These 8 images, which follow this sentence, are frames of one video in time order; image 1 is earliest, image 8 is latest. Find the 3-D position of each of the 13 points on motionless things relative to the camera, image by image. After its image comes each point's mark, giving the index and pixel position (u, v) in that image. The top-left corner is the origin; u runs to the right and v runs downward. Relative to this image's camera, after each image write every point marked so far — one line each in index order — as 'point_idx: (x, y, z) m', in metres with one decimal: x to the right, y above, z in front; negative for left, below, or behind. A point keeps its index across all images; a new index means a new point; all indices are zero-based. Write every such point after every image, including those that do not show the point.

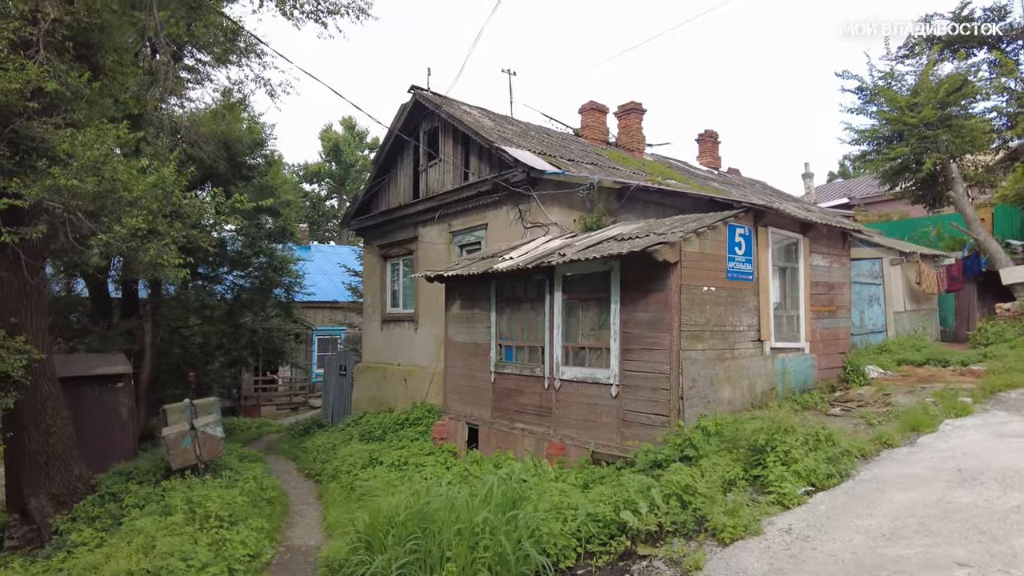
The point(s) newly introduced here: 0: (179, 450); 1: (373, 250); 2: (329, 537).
0: (-3.6, -1.7, +7.2) m
1: (-3.1, +0.9, +14.9) m
2: (-1.7, -2.3, +6.2) m
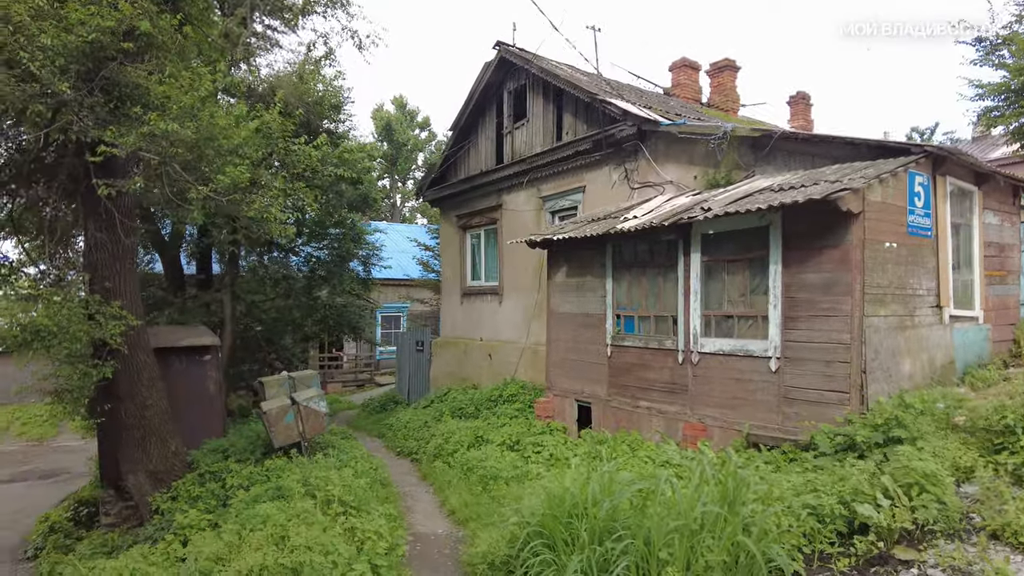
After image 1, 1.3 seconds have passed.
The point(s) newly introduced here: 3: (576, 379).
0: (-2.3, -1.4, +6.6) m
1: (-1.3, +1.4, +14.2) m
2: (-0.4, -1.9, +5.5) m
3: (+0.8, -1.1, +8.5) m
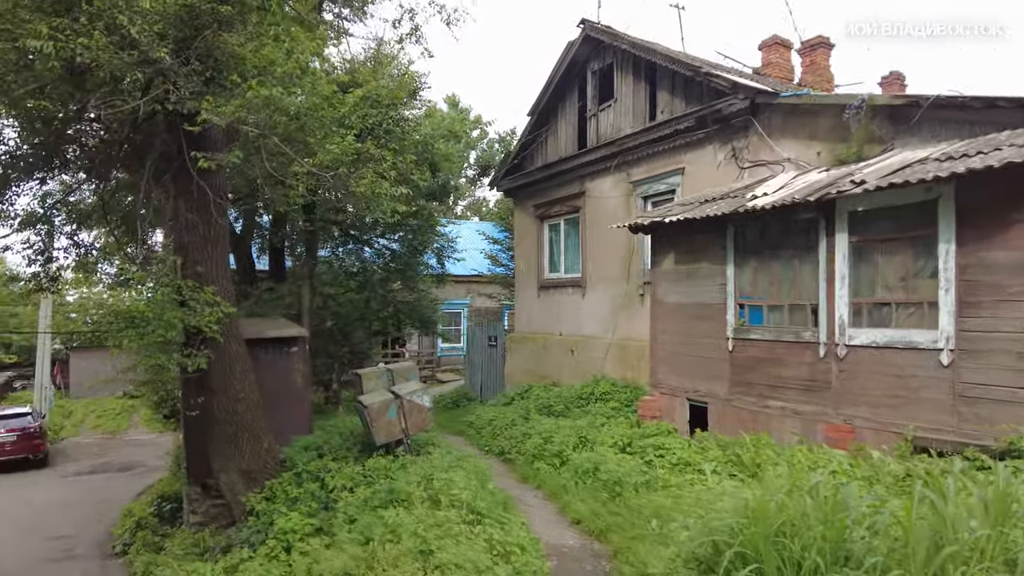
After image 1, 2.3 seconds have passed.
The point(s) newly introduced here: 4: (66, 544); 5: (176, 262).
0: (-1.2, -1.2, +6.1) m
1: (+0.3, +1.6, +13.6) m
2: (+0.6, -1.8, +4.9) m
3: (+2.0, -1.0, +7.8) m
4: (-6.3, -3.6, +9.5) m
5: (-3.0, +0.2, +6.0) m
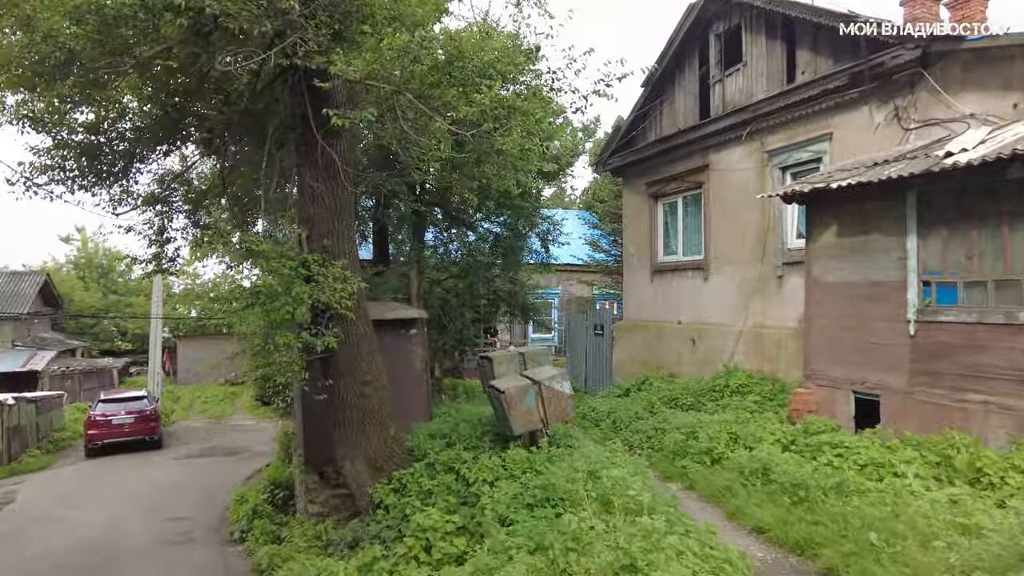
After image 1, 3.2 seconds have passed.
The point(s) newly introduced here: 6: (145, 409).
0: (+0.1, -1.0, +5.5) m
1: (+2.4, +1.9, +12.8) m
2: (+1.7, -1.6, +4.1) m
3: (+3.4, -0.8, +6.8) m
4: (-4.6, -3.4, +9.5) m
5: (-1.8, +0.4, +5.6) m
6: (-8.9, -2.9, +16.3) m
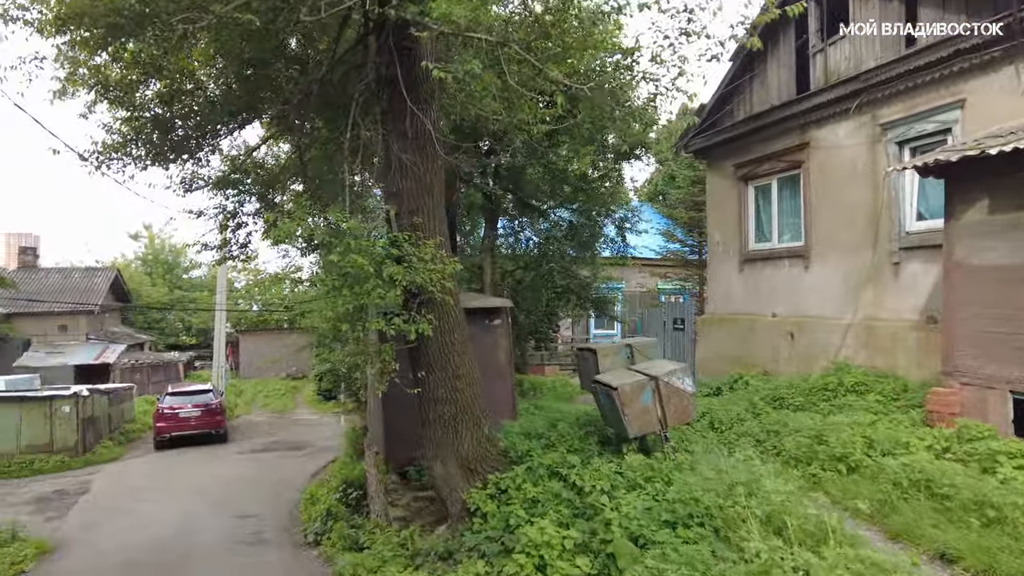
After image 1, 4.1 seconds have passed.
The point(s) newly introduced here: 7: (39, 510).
0: (+0.9, -0.9, +4.8) m
1: (+3.7, +2.0, +11.9) m
2: (+2.4, -1.5, +3.3) m
3: (+4.3, -0.6, +5.8) m
4: (-3.5, -3.2, +9.1) m
5: (-0.9, +0.6, +5.1) m
6: (-7.3, -2.8, +16.3) m
7: (-7.8, -3.6, +11.1) m
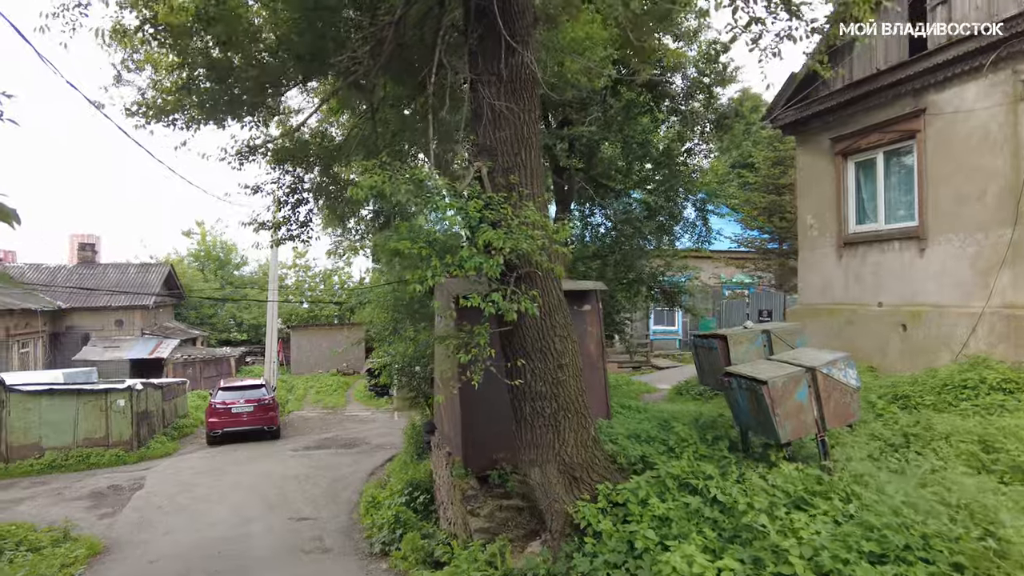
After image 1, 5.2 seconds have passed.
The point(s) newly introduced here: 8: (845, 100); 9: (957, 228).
0: (+1.6, -0.7, +3.9) m
1: (+4.9, +2.2, +10.8) m
2: (+3.0, -1.3, +2.3) m
3: (+5.1, -0.4, +4.7) m
4: (-2.5, -3.0, +8.4) m
5: (-0.2, +0.8, +4.3) m
6: (-5.8, -2.6, +15.8) m
7: (-6.6, -3.4, +10.7) m
8: (+4.9, +2.8, +10.0) m
9: (+5.5, +0.7, +8.3) m
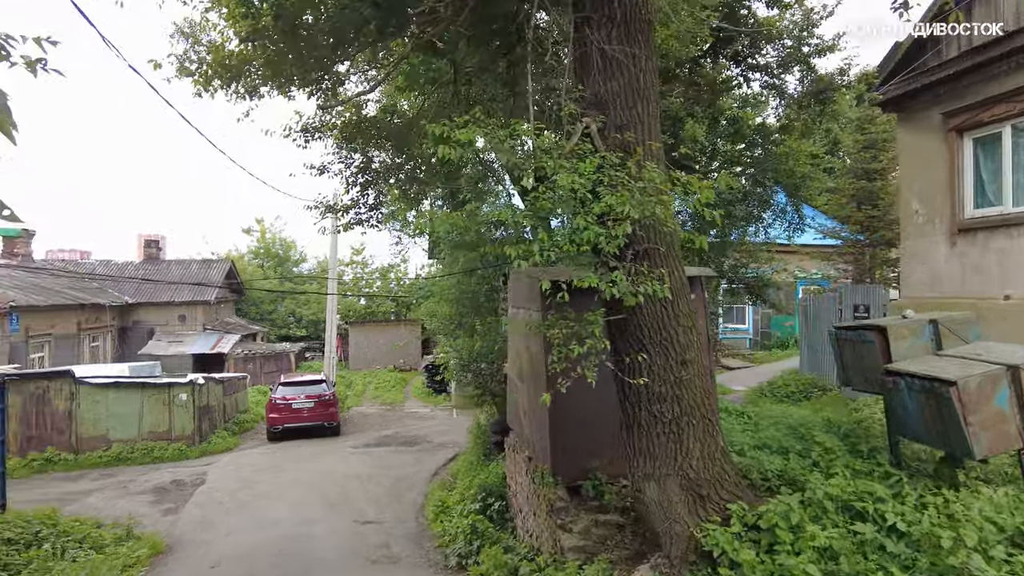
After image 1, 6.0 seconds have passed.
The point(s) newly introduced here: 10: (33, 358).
0: (+2.2, -0.6, +3.1) m
1: (+6.0, +2.4, +9.7) m
2: (+3.5, -1.2, +1.4) m
3: (+5.7, -0.3, +3.6) m
4: (-1.6, -2.9, +7.9) m
5: (+0.4, +0.9, +3.6) m
6: (-4.3, -2.4, +15.6) m
7: (-5.5, -3.3, +10.5) m
8: (+6.0, +2.9, +8.9) m
9: (+6.4, +0.9, +7.2) m
10: (-12.6, -1.8, +17.7) m
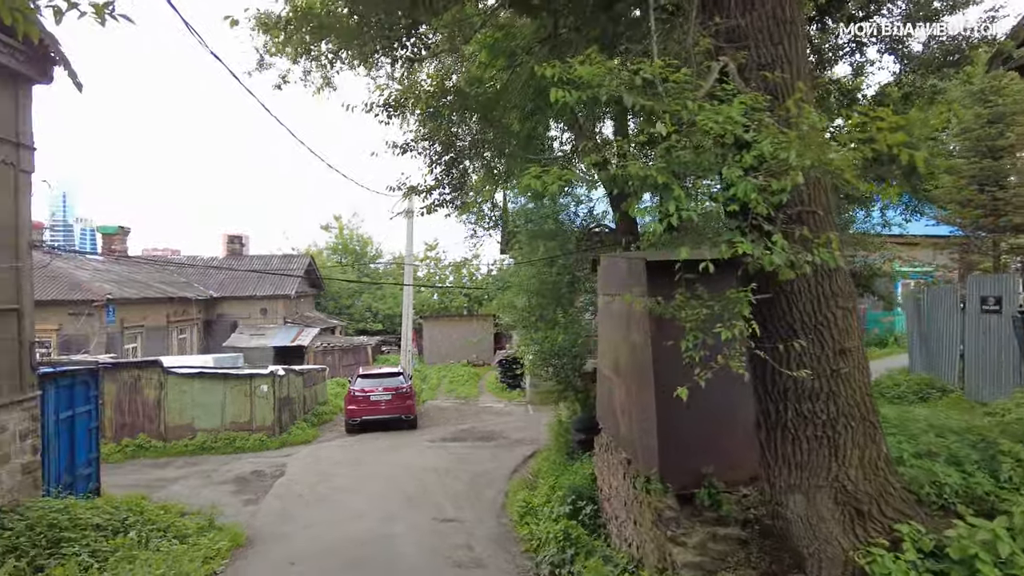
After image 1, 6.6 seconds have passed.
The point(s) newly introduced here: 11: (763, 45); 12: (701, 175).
0: (+2.7, -0.5, +2.3) m
1: (+7.1, +2.5, +8.5) m
2: (+3.8, -1.1, +0.5) m
3: (+6.3, -0.2, +2.5) m
4: (-0.6, -2.8, +7.5) m
5: (+1.0, +1.0, +3.0) m
6: (-2.5, -2.2, +15.4) m
7: (-4.3, -3.2, +10.4) m
8: (+7.0, +3.1, +7.7) m
9: (+7.3, +1.0, +6.0) m
10: (-10.5, -1.6, +18.4) m
11: (+1.1, +1.1, +3.0) m
12: (+0.7, +0.5, +2.7) m
